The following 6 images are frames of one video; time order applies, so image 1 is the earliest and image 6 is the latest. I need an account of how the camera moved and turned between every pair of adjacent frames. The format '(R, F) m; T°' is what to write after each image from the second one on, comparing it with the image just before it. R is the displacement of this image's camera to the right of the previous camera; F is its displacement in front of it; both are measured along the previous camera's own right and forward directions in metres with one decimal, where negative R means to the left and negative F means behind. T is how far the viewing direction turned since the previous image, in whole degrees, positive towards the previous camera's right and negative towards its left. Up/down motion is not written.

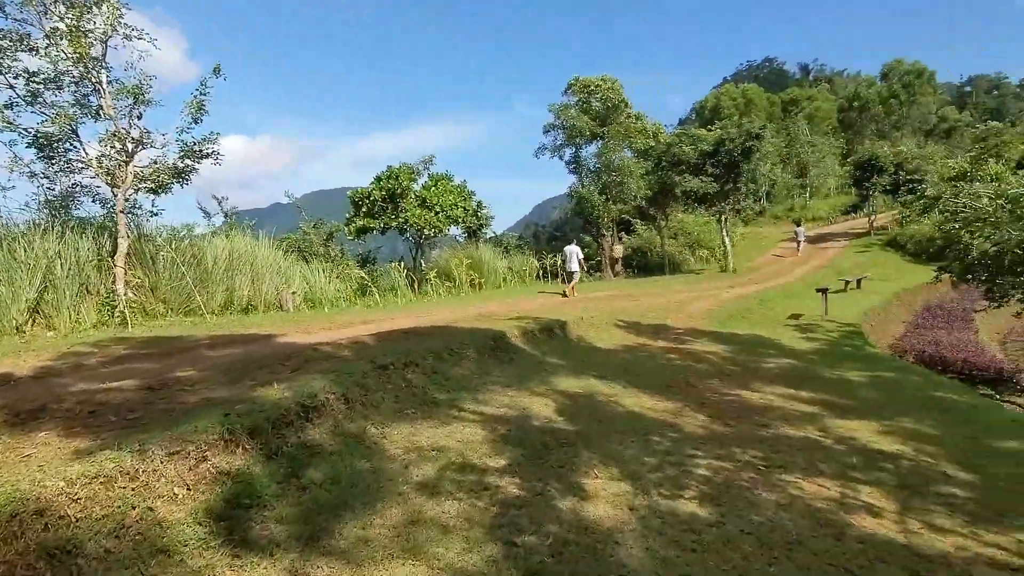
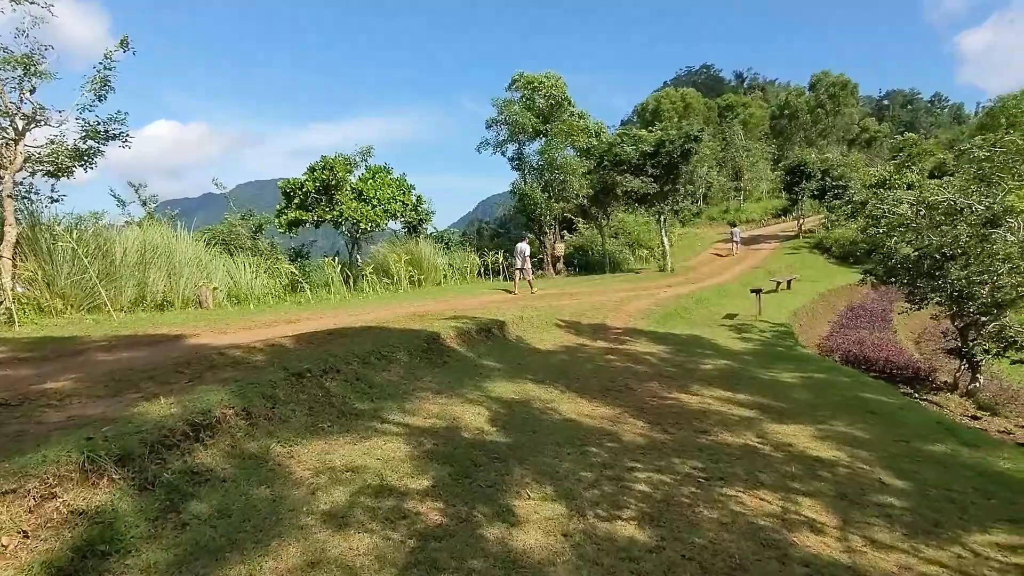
(+0.1, +0.4) m; +5°
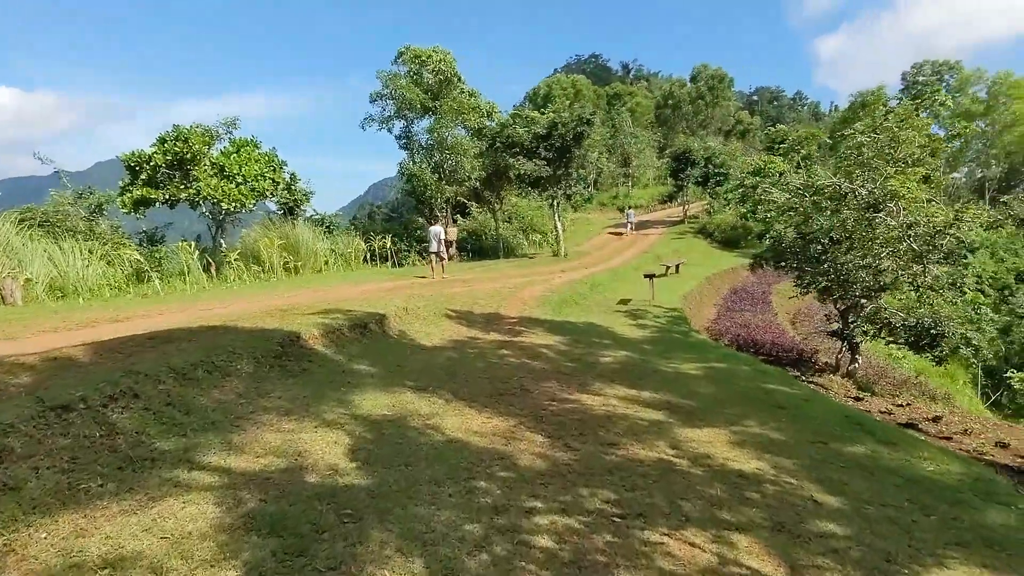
(+0.2, +1.0) m; +10°
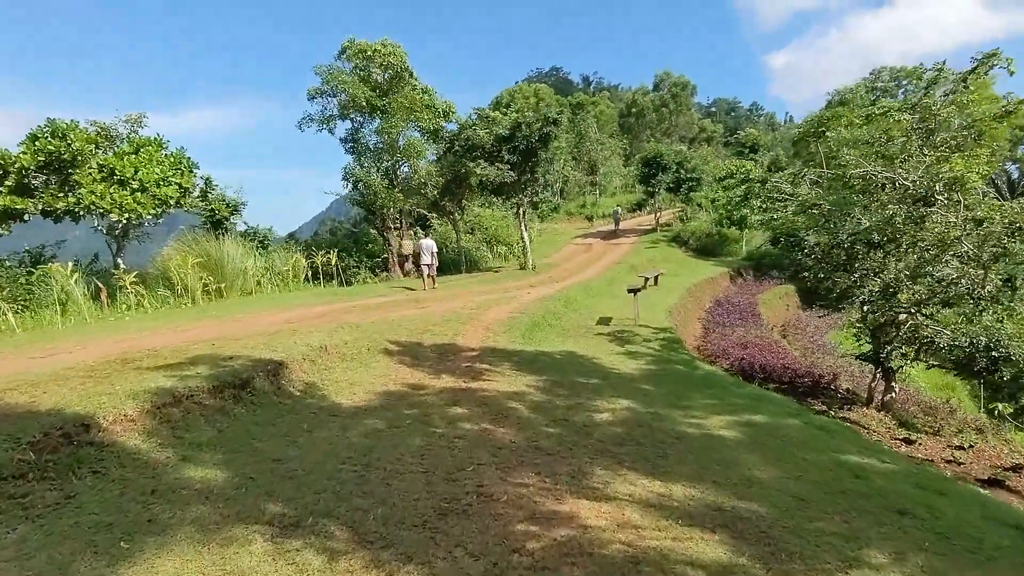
(+0.1, +2.5) m; +3°
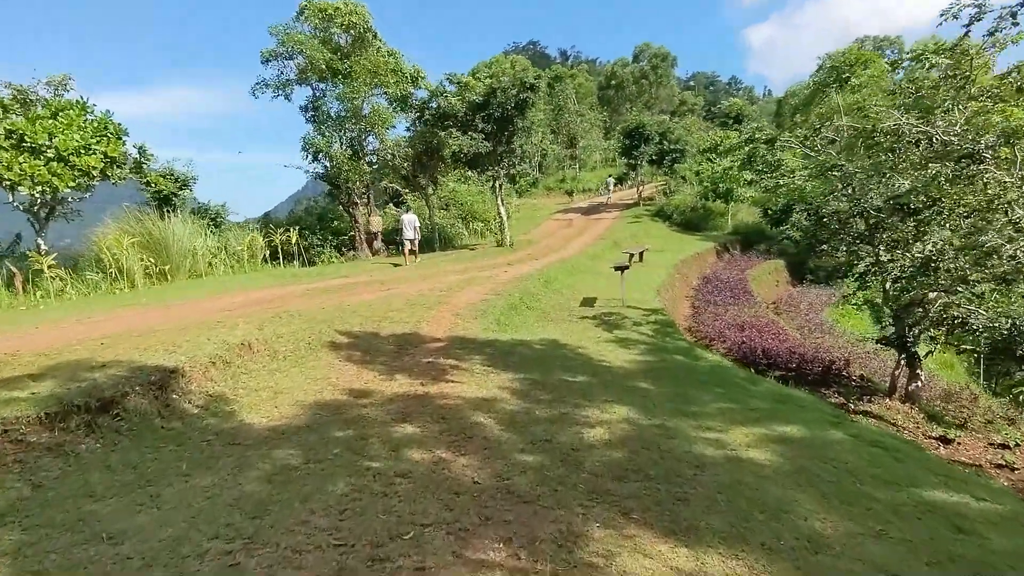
(+0.1, +1.4) m; +2°
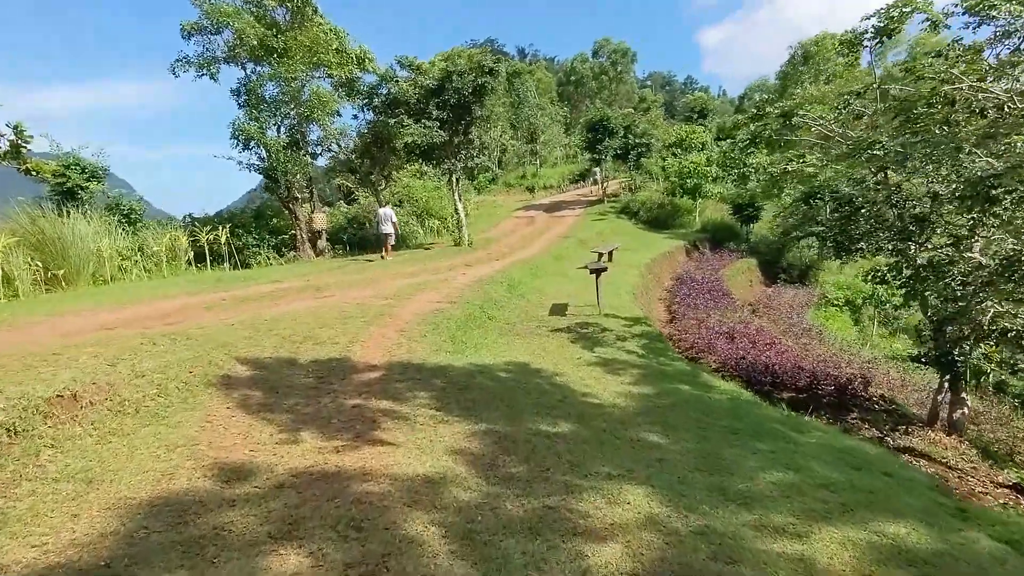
(0.0, +1.8) m; +4°
